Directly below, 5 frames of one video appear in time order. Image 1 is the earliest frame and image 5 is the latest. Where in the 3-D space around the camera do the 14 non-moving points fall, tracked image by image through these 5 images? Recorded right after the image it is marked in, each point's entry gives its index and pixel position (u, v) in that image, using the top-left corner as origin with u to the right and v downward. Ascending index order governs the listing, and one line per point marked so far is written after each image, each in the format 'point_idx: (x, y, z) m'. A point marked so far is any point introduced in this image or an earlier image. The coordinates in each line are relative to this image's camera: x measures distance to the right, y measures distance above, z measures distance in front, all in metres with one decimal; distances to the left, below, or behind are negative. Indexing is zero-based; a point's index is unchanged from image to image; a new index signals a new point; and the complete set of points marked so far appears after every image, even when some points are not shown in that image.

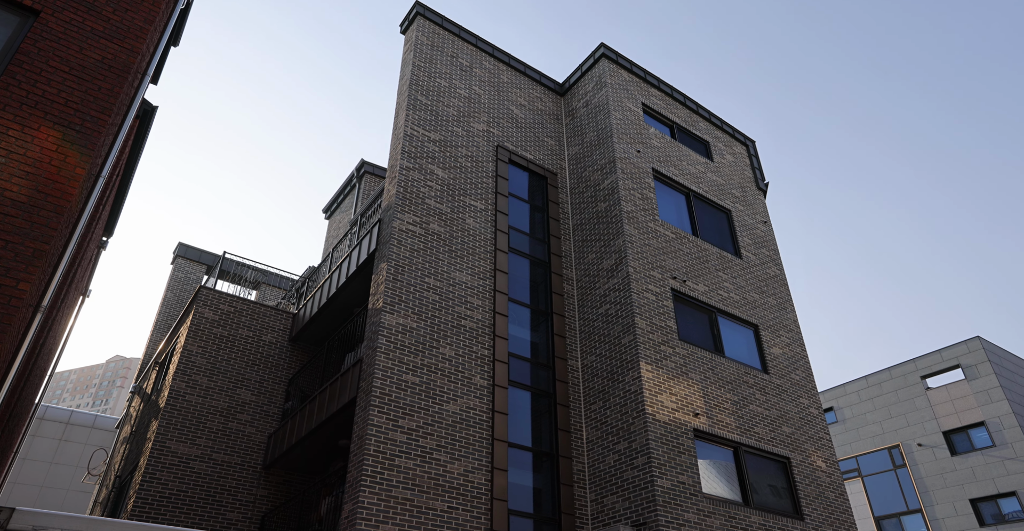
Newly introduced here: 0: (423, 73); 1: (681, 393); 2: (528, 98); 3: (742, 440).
0: (-2.1, +4.5, +17.1) m
1: (+3.4, -2.5, +14.7) m
2: (+0.4, +4.4, +19.1) m
3: (+4.7, -3.6, +15.0) m
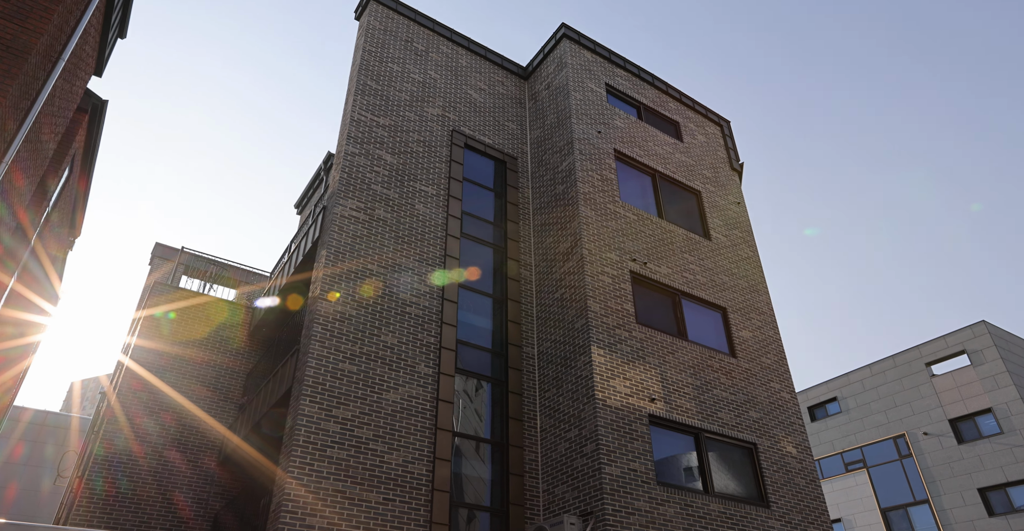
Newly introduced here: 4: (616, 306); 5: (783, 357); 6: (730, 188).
0: (-3.2, +4.7, +16.8) m
1: (+2.4, -2.1, +14.1) m
2: (-0.6, +4.7, +18.7) m
3: (+3.8, -3.2, +14.5) m
4: (+2.1, -0.8, +14.8) m
5: (+6.3, -2.1, +17.2) m
6: (+5.8, +2.1, +19.7) m
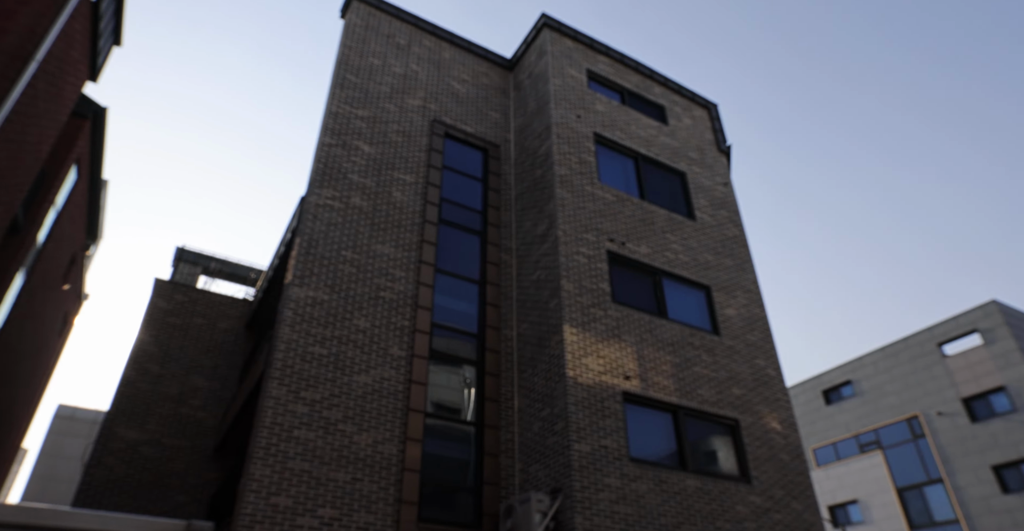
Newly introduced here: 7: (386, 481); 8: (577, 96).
0: (-3.7, +5.0, +17.2) m
1: (+1.9, -1.7, +14.2) m
2: (-1.1, +5.0, +19.0) m
3: (+3.3, -2.7, +14.5) m
4: (+1.6, -0.4, +14.9) m
5: (+6.0, -1.6, +17.1) m
6: (+5.5, +2.6, +19.6) m
7: (-2.1, -3.6, +12.5) m
8: (+1.6, +4.2, +18.0) m
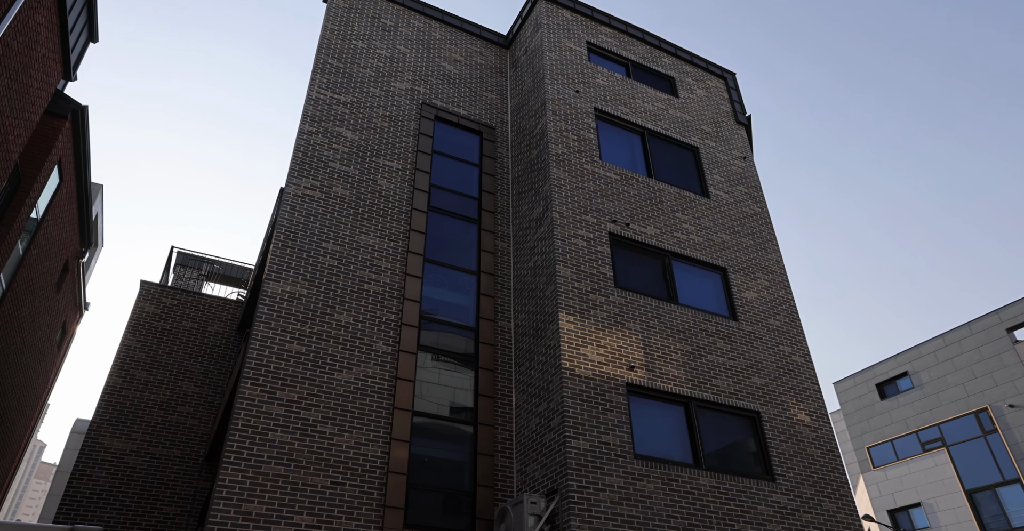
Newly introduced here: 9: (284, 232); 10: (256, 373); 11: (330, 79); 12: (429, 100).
0: (-3.9, +5.1, +16.3) m
1: (+1.8, -1.4, +13.0) m
2: (-1.2, +5.2, +17.9) m
3: (+3.3, -2.3, +13.2) m
4: (+1.5, -0.1, +13.7) m
5: (+6.0, -1.1, +15.6) m
6: (+5.5, +3.0, +18.2) m
7: (-2.2, -3.5, +11.5) m
8: (+1.5, +4.5, +16.8) m
9: (-4.1, +0.6, +13.2) m
10: (-4.1, -1.7, +11.7) m
11: (-3.9, +3.9, +15.5) m
12: (-1.9, +3.7, +16.5) m
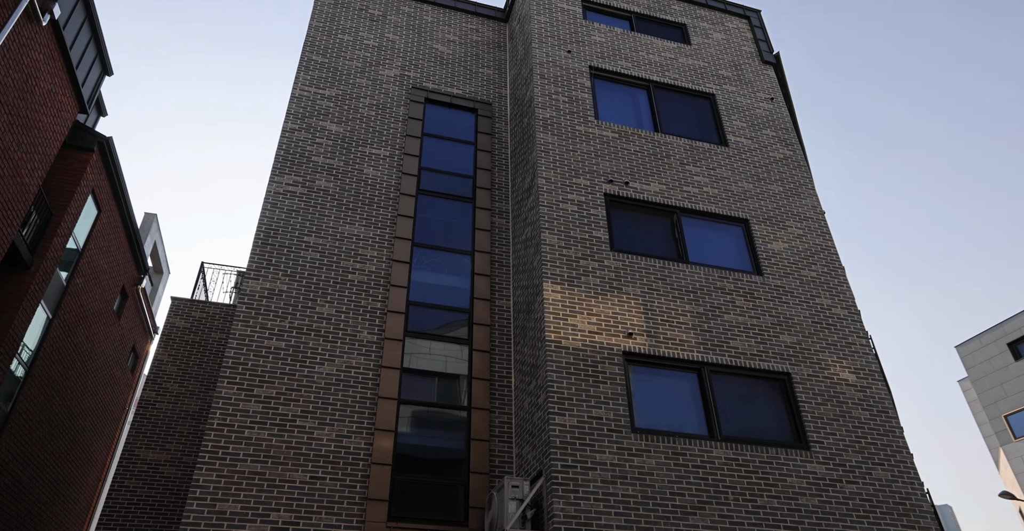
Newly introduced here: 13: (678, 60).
0: (-4.2, +5.1, +16.2) m
1: (+1.6, -0.7, +11.9) m
2: (-1.2, +5.5, +17.3) m
3: (+3.1, -1.5, +11.8) m
4: (+1.2, +0.5, +12.7) m
5: (+6.1, 0.0, +13.8) m
6: (+5.6, +4.1, +16.5) m
7: (-2.4, -3.2, +11.1) m
8: (+1.2, +5.1, +15.8) m
9: (-4.4, +0.6, +13.0) m
10: (-4.4, -1.7, +11.5) m
11: (-4.1, +4.0, +15.4) m
12: (-2.0, +4.0, +16.1) m
13: (+3.7, +4.5, +16.2) m
